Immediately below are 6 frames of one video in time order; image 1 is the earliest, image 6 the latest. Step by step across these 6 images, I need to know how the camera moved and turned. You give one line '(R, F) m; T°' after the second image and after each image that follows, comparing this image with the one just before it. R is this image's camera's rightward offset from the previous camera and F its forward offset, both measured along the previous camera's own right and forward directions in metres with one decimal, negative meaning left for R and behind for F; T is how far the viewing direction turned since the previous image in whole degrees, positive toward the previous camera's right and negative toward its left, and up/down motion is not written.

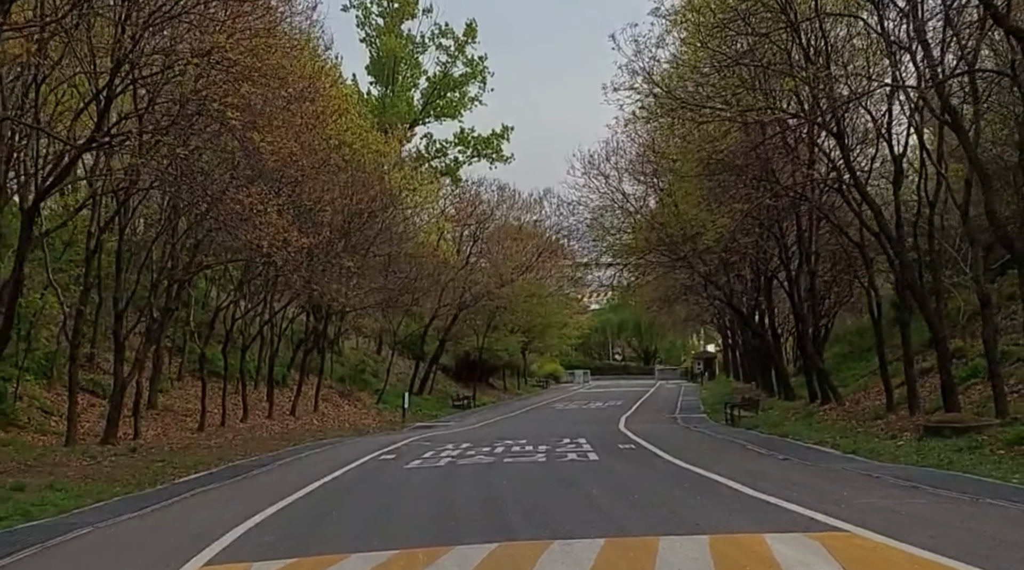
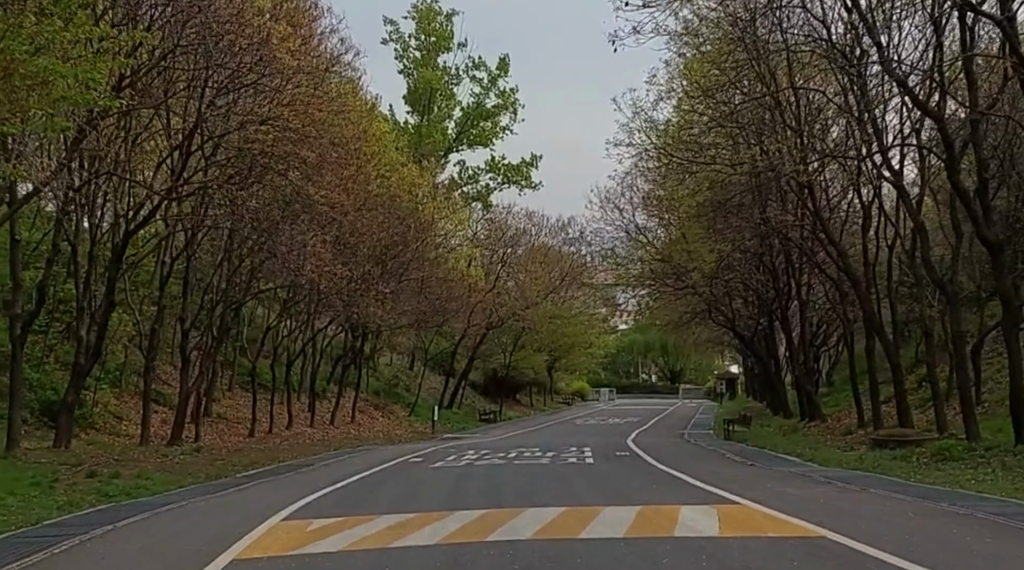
(+0.5, -4.3) m; -2°
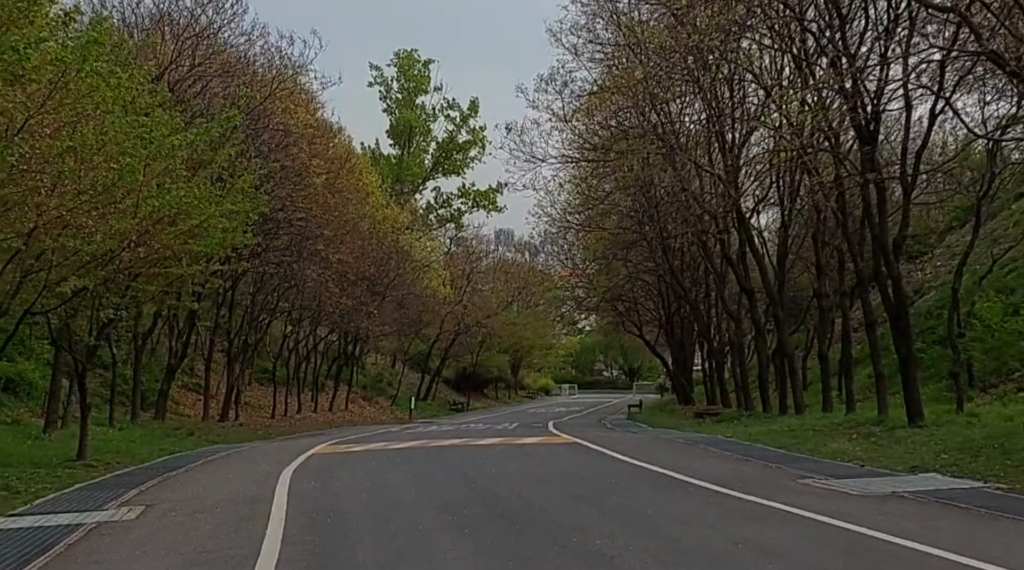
(+1.2, -14.5) m; +1°
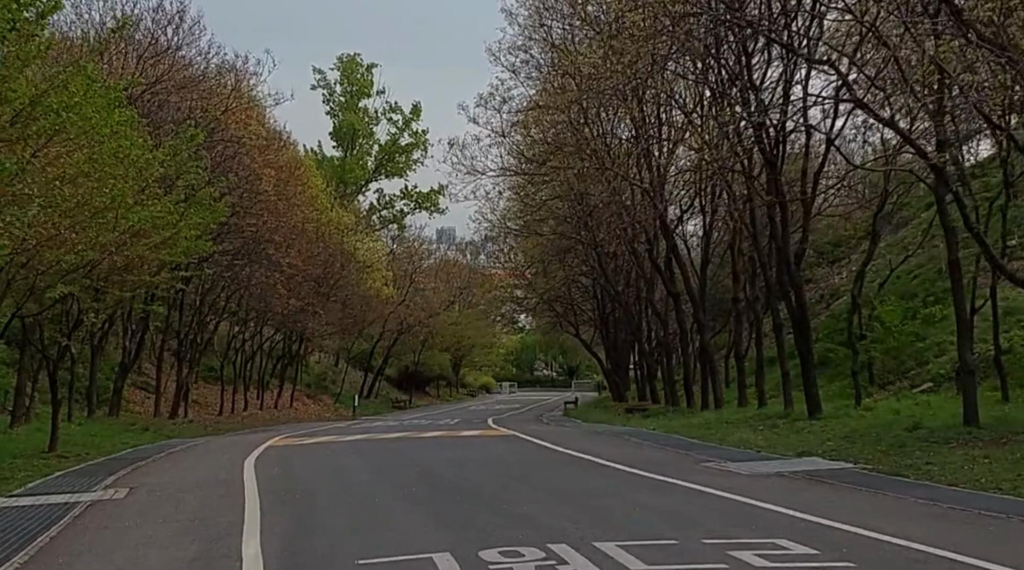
(0.0, -2.4) m; +3°
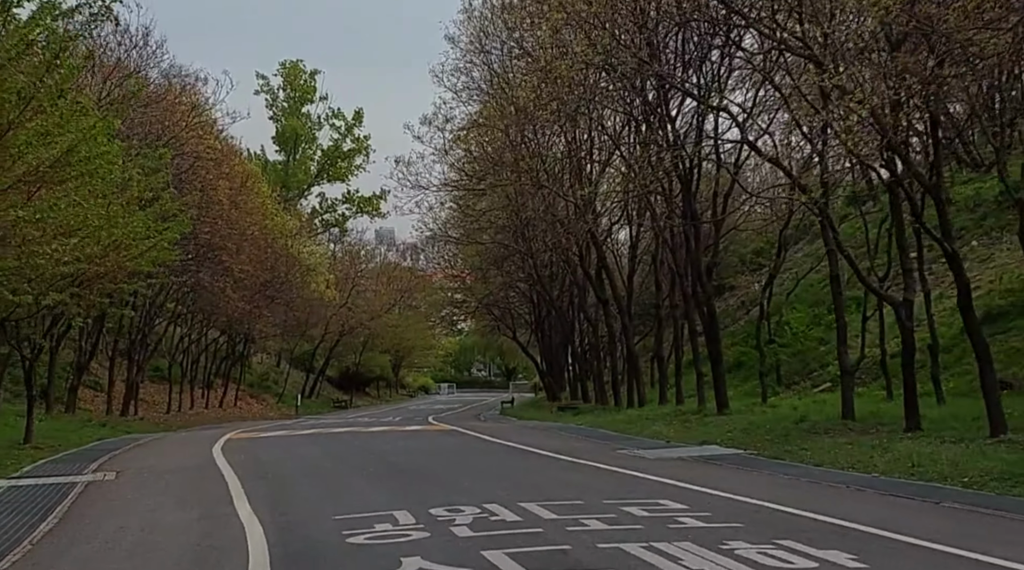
(-0.1, -2.8) m; +3°
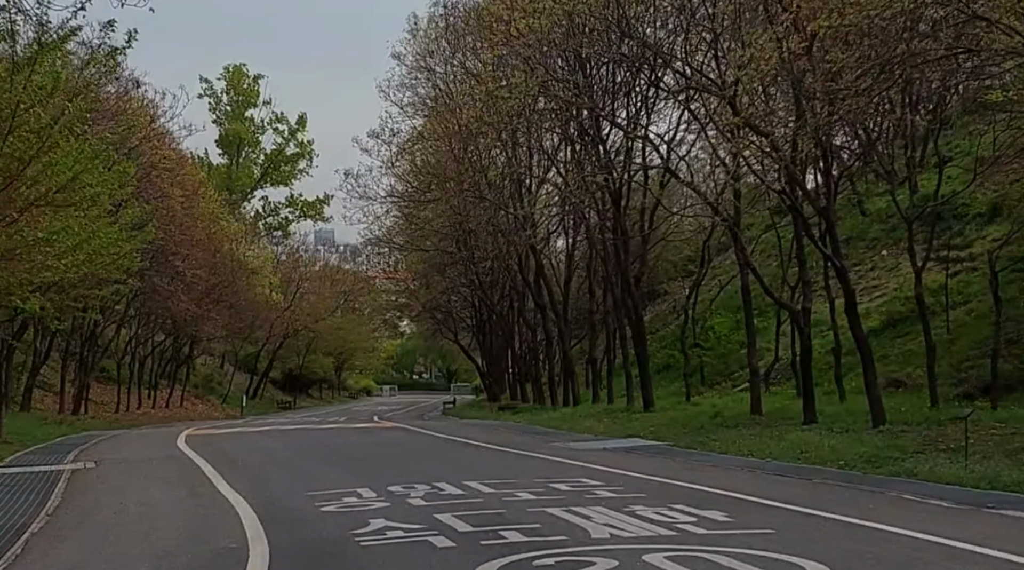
(-0.1, -2.3) m; +3°
